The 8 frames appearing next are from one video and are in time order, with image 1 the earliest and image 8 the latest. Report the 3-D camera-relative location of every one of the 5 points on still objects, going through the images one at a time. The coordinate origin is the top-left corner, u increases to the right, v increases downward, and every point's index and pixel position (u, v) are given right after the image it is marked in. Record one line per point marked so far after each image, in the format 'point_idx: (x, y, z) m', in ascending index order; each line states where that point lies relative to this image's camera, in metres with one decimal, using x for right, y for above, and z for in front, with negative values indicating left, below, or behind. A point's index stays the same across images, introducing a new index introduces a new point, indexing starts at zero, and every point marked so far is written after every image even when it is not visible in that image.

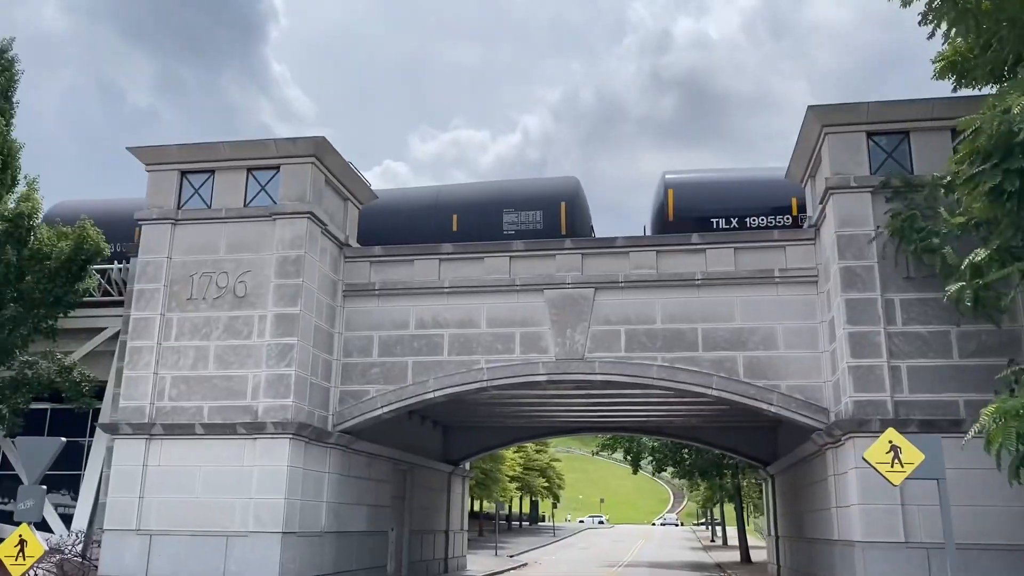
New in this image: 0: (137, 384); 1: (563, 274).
0: (-7.7, -2.0, +18.0) m
1: (+1.1, +0.3, +19.1) m
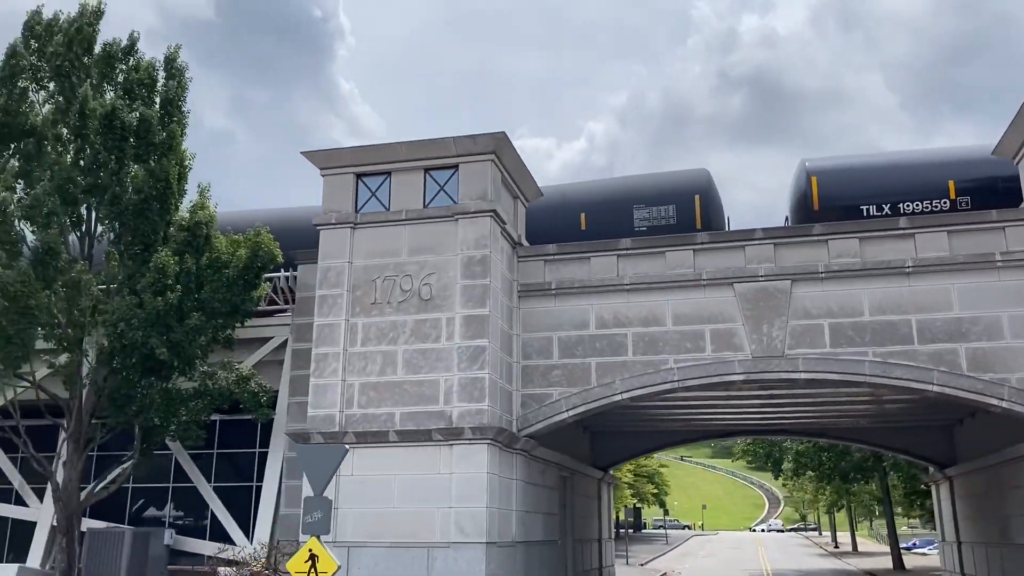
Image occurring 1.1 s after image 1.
0: (-3.8, -2.1, +17.6) m
1: (+5.0, +0.4, +18.0) m
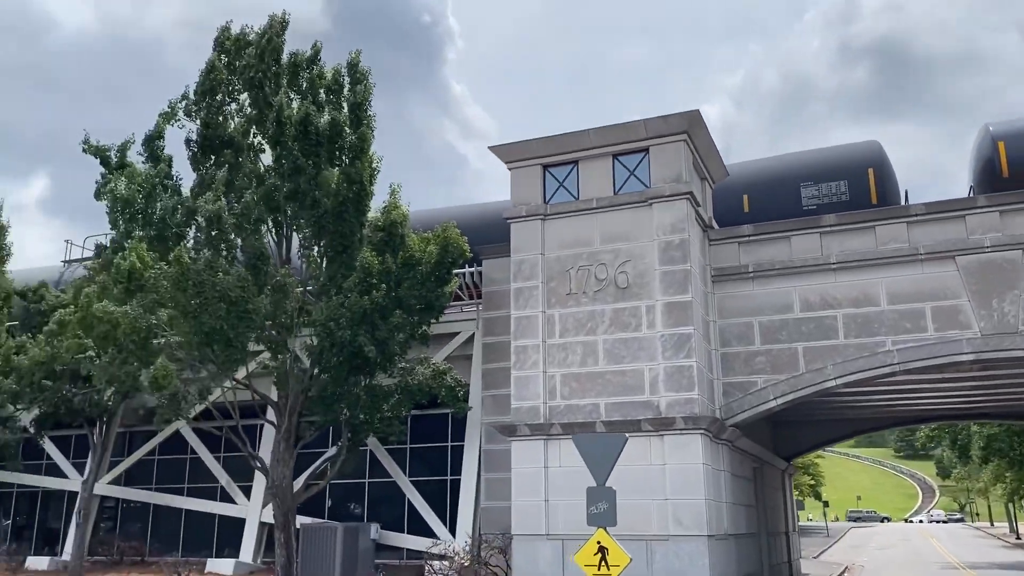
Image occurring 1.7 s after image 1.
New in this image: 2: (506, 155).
0: (+0.3, -1.9, +17.5) m
1: (+9.0, +1.0, +16.8) m
2: (-0.1, +2.9, +18.7) m
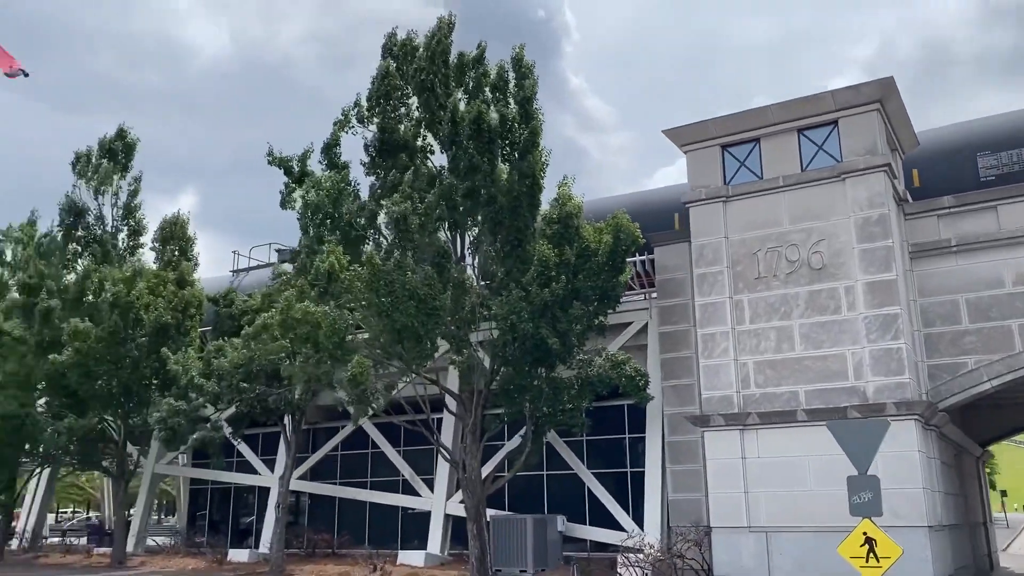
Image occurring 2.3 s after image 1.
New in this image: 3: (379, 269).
0: (+4.0, -1.6, +17.0) m
1: (+12.4, +1.6, +15.1) m
2: (+3.6, +3.1, +18.3) m
3: (-2.6, +0.4, +17.1) m
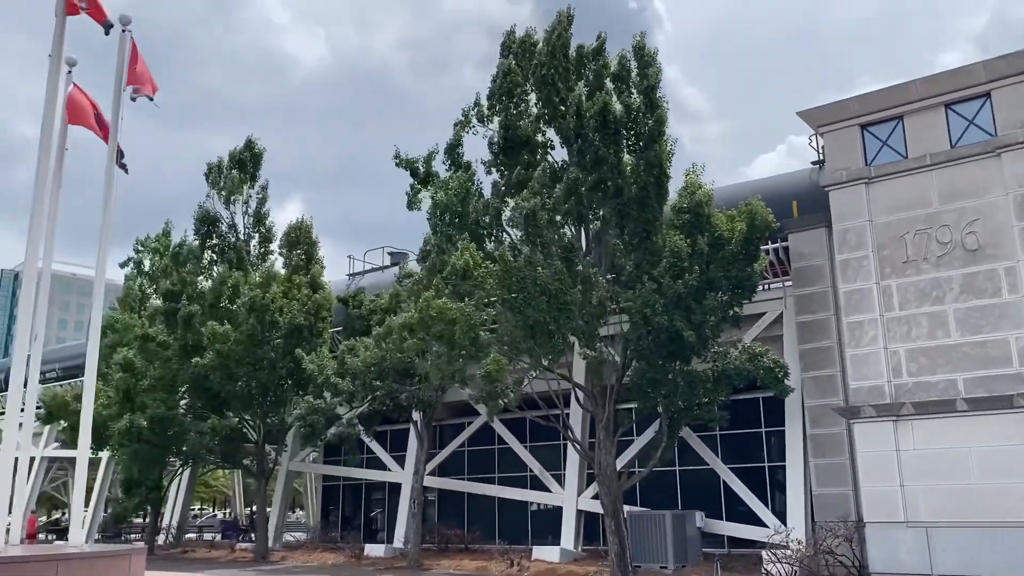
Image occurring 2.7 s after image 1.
0: (+6.6, -1.4, +16.3) m
1: (+14.6, +2.1, +13.5) m
2: (+6.2, +3.4, +17.6) m
3: (0.0, +0.4, +17.1) m
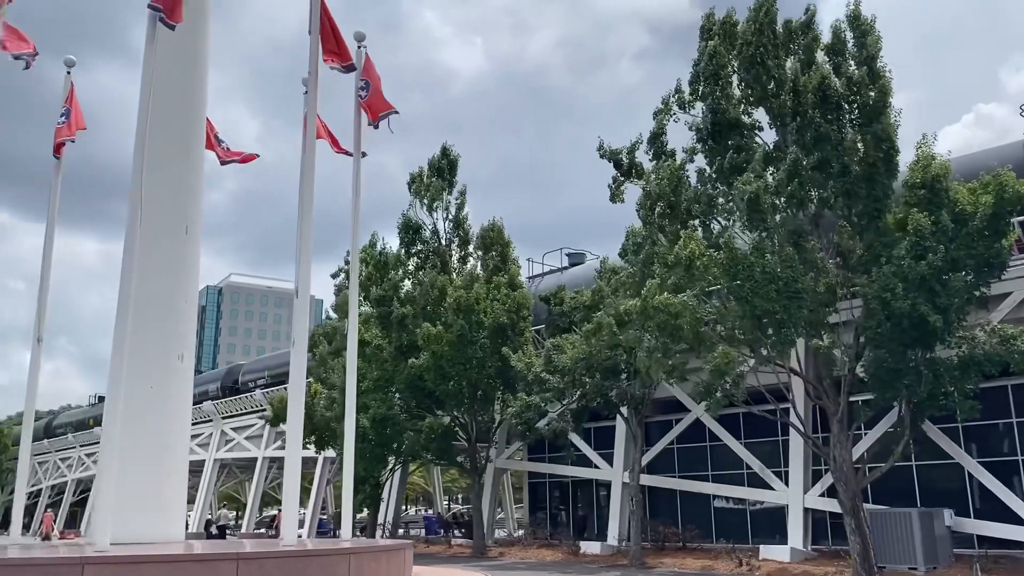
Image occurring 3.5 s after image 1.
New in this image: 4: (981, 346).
0: (+10.6, -0.9, +14.5) m
1: (+17.8, +2.9, +10.3) m
2: (+10.3, +3.9, +15.9) m
3: (+4.2, +0.7, +16.5) m
4: (+9.1, -1.1, +17.0) m
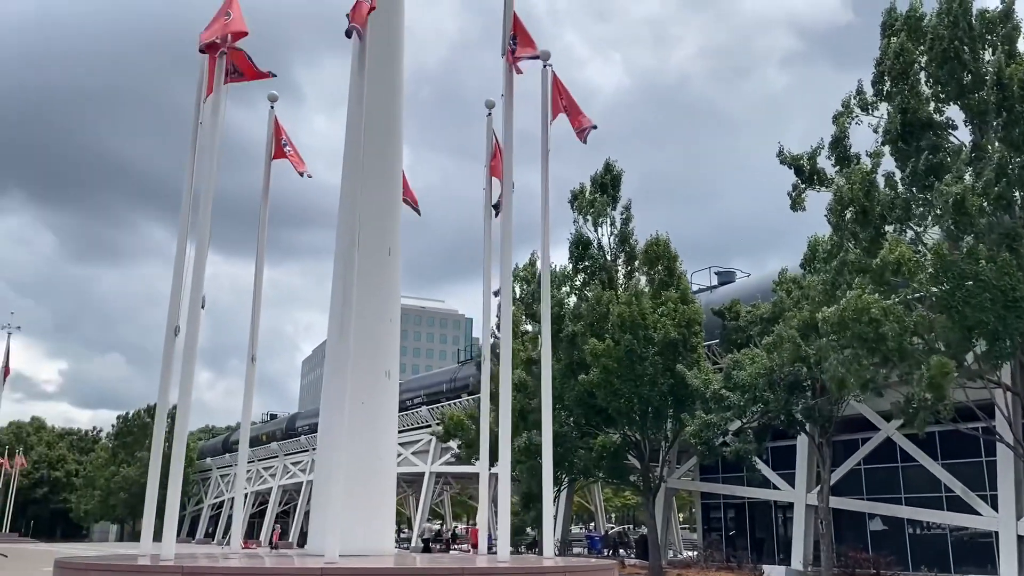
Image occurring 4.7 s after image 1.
0: (+13.6, -0.9, +12.4) m
1: (+20.0, +3.2, +7.2) m
2: (+13.4, +3.9, +14.0) m
3: (+7.6, +0.5, +15.4) m
4: (+12.5, -1.2, +15.1) m
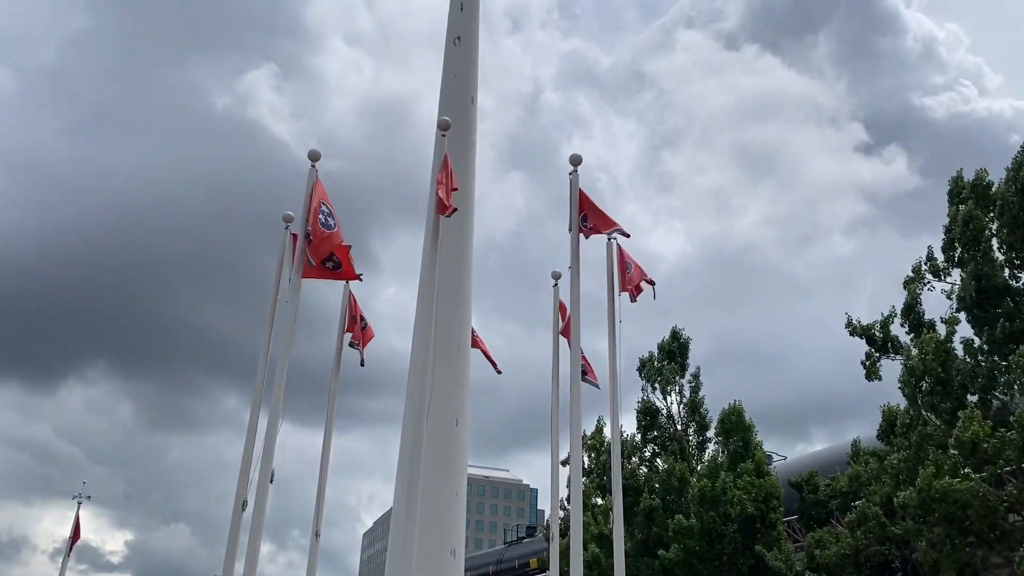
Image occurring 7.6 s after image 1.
0: (+14.6, -3.1, +11.0) m
1: (+20.5, +1.9, +6.2) m
2: (+14.4, +1.3, +13.4) m
3: (+8.7, -2.4, +14.7) m
4: (+13.6, -3.9, +13.7) m
